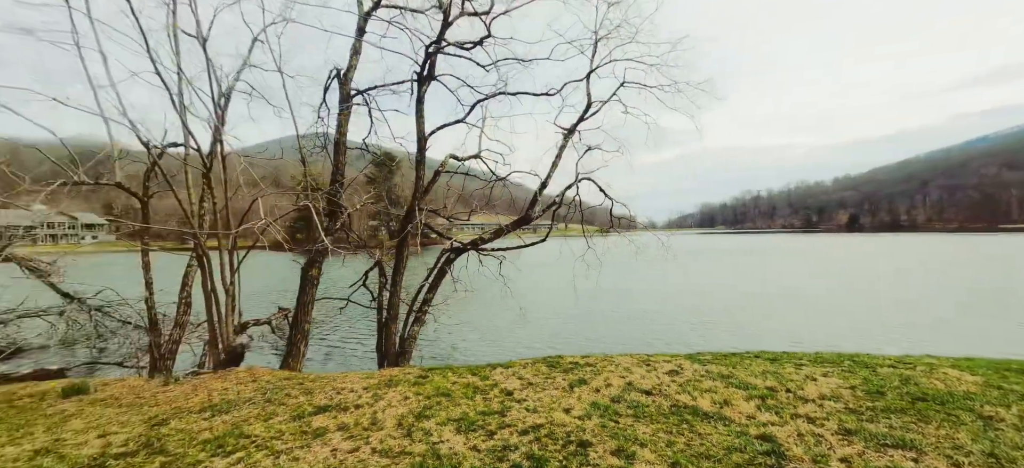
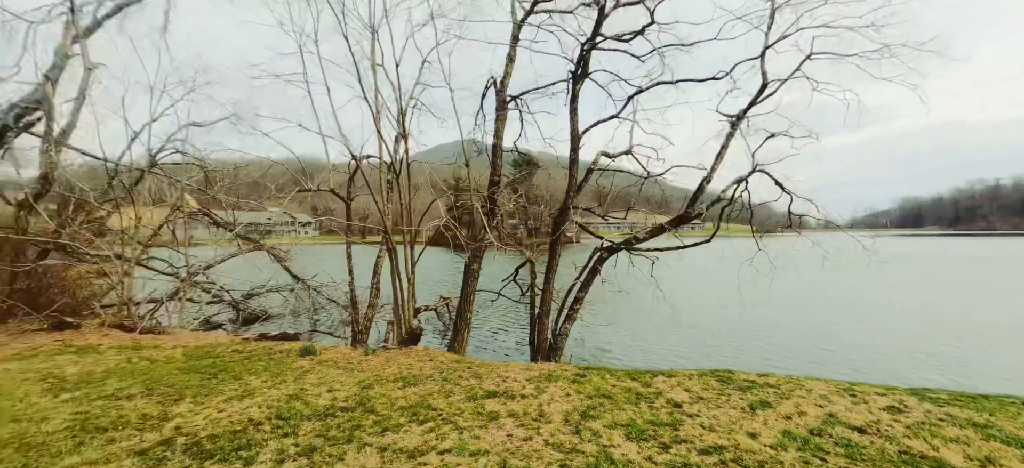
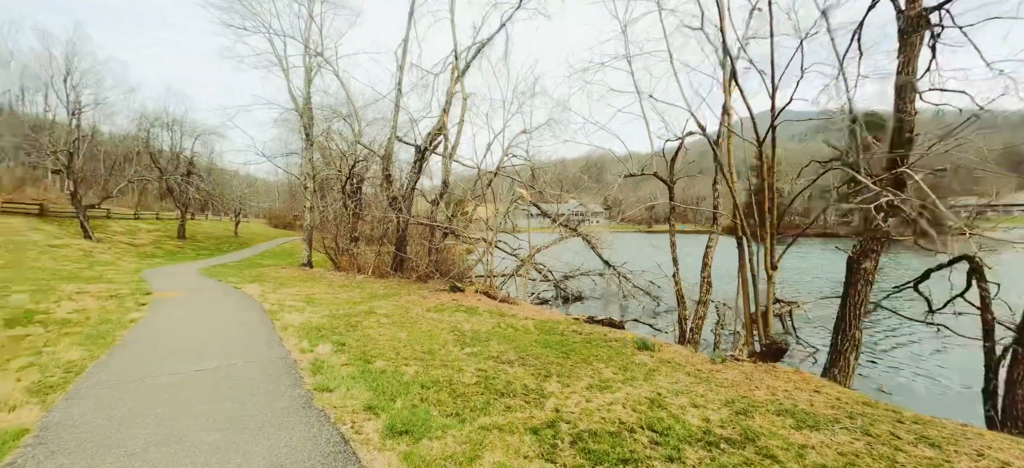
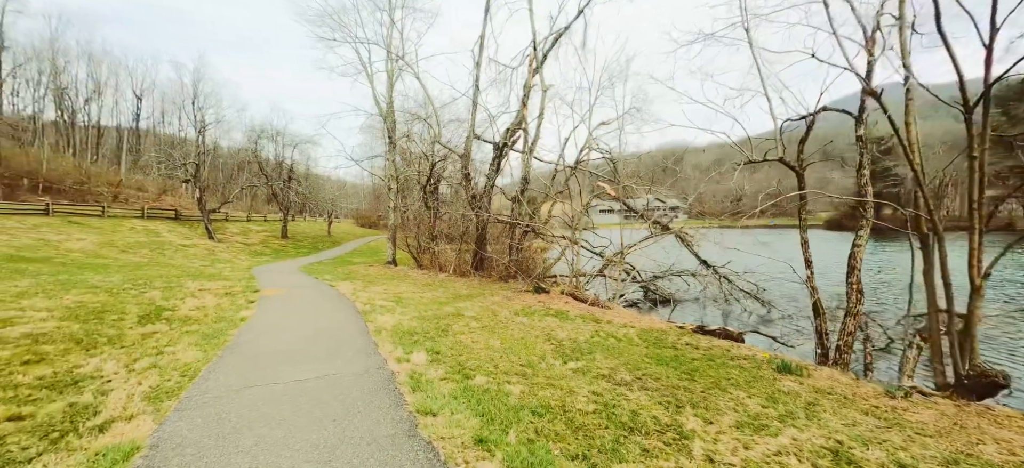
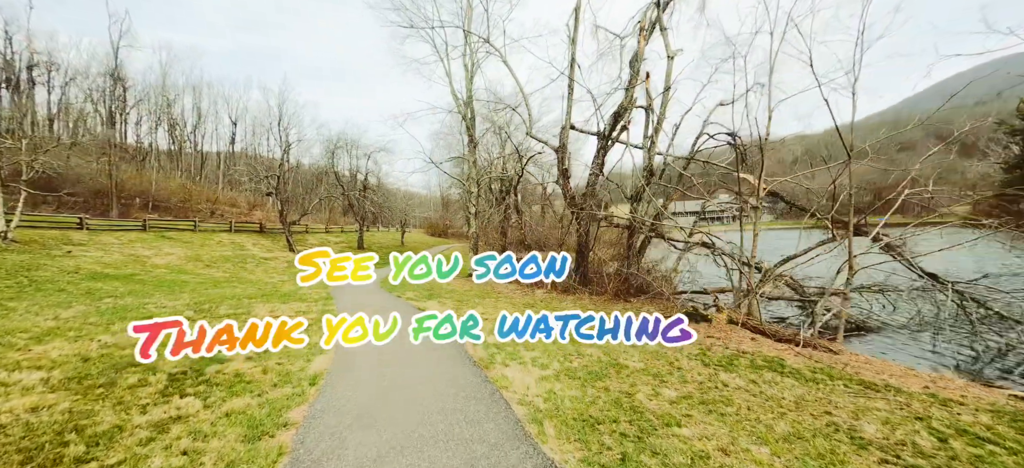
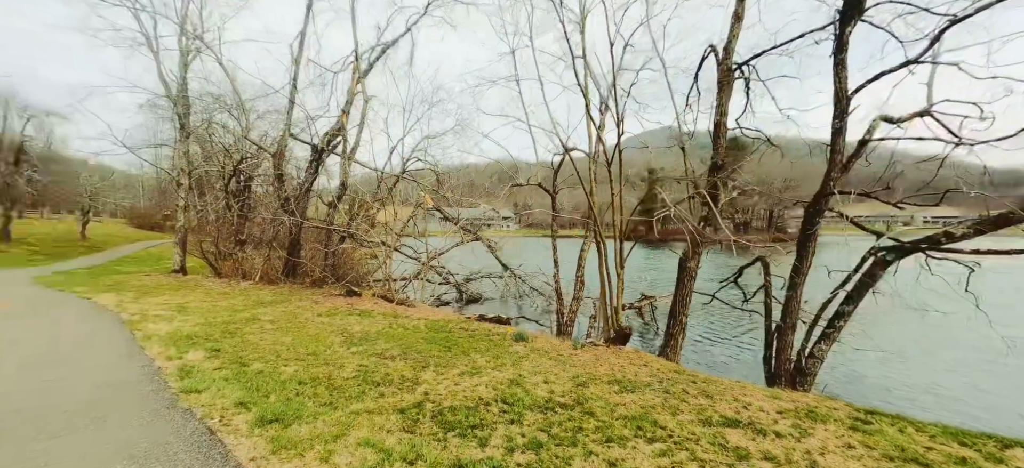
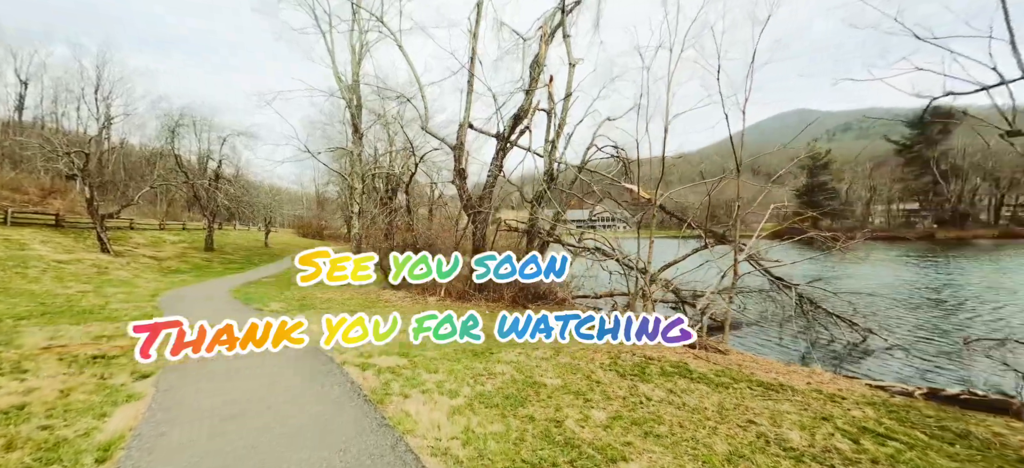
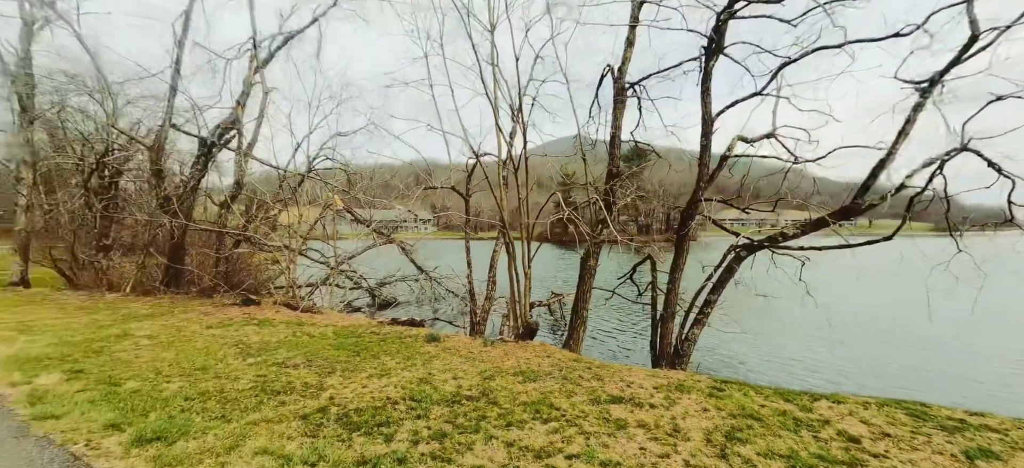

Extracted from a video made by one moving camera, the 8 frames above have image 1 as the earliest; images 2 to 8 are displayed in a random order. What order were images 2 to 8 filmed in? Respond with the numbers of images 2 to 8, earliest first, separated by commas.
2, 8, 6, 3, 4, 5, 7
